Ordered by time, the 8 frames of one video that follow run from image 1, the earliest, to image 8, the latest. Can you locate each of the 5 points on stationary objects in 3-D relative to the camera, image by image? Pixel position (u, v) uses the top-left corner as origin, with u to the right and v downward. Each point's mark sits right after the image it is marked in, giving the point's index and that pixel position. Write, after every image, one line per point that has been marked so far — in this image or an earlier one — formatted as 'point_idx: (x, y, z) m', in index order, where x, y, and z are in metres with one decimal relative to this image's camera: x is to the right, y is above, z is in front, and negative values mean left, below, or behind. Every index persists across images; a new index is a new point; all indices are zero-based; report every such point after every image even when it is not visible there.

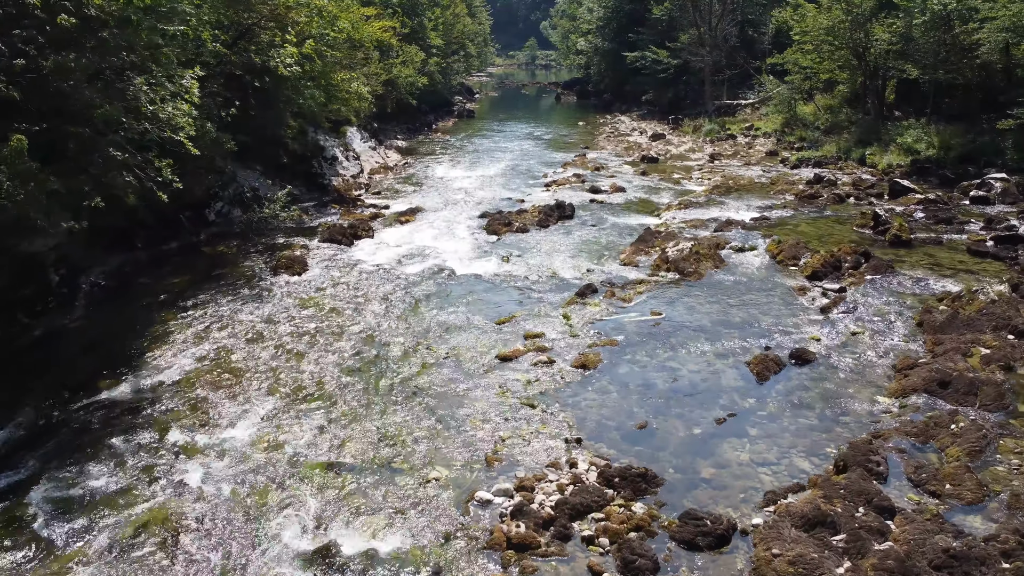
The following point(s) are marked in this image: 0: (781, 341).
0: (+4.6, -0.9, +14.0) m
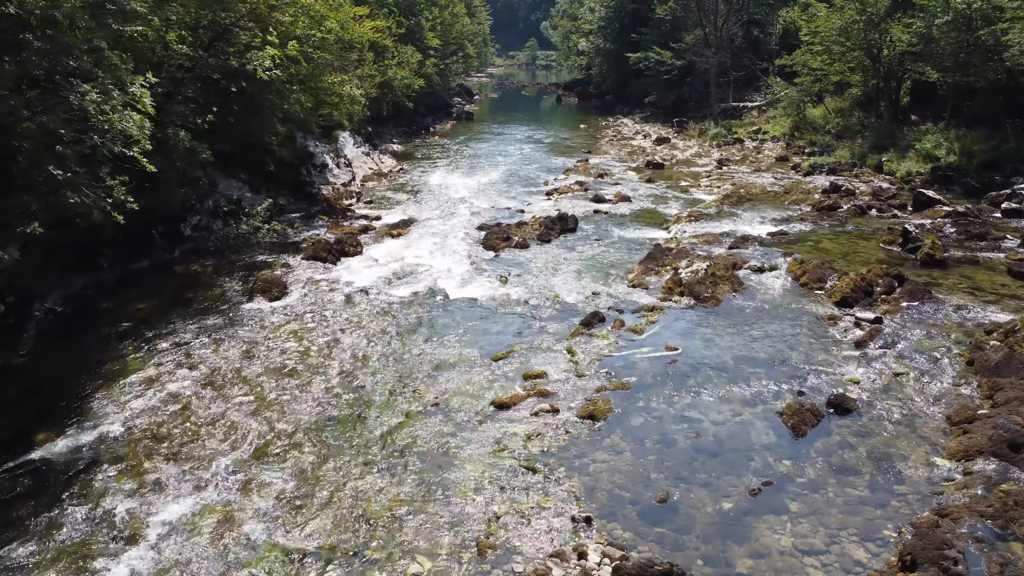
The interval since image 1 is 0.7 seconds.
0: (+4.5, -1.4, +12.3) m
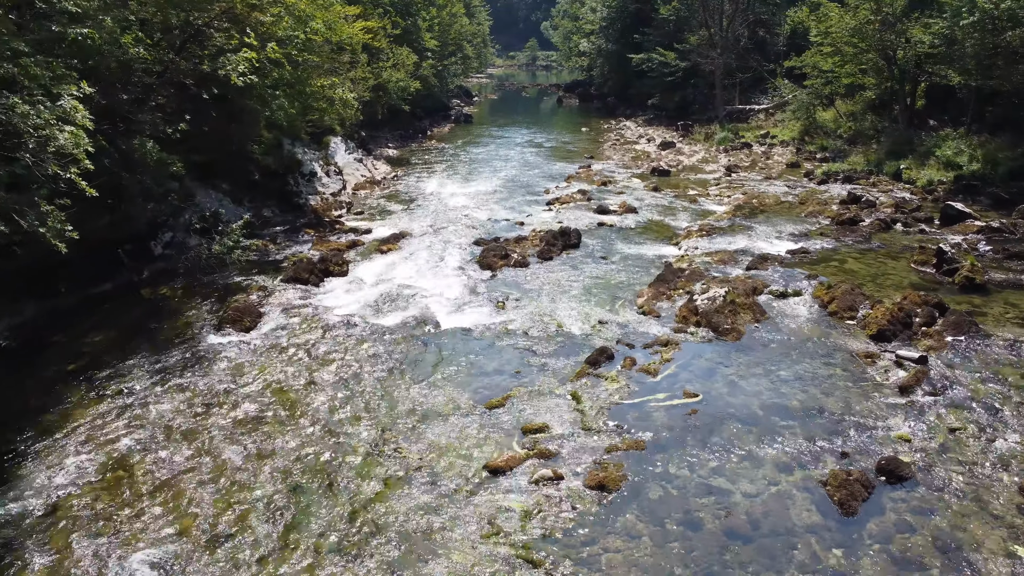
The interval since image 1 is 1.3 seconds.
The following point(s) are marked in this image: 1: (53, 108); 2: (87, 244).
0: (+4.5, -2.0, +10.6) m
1: (-5.9, +2.3, +10.6) m
2: (-9.0, +0.9, +17.2) m
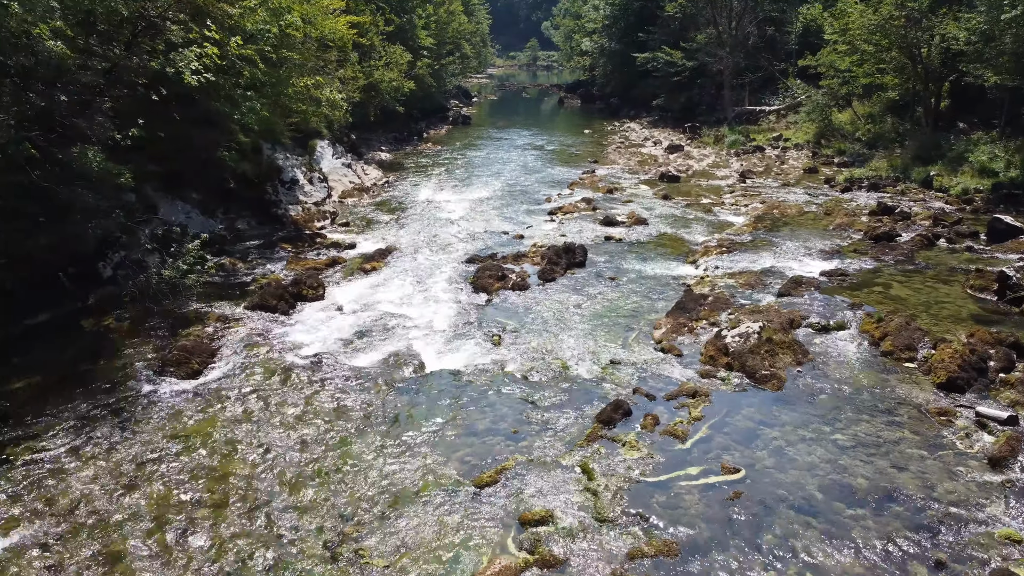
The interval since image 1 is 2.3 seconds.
0: (+4.4, -2.6, +8.3) m
1: (-5.9, +1.7, +8.2) m
2: (-9.0, +0.3, +14.9) m
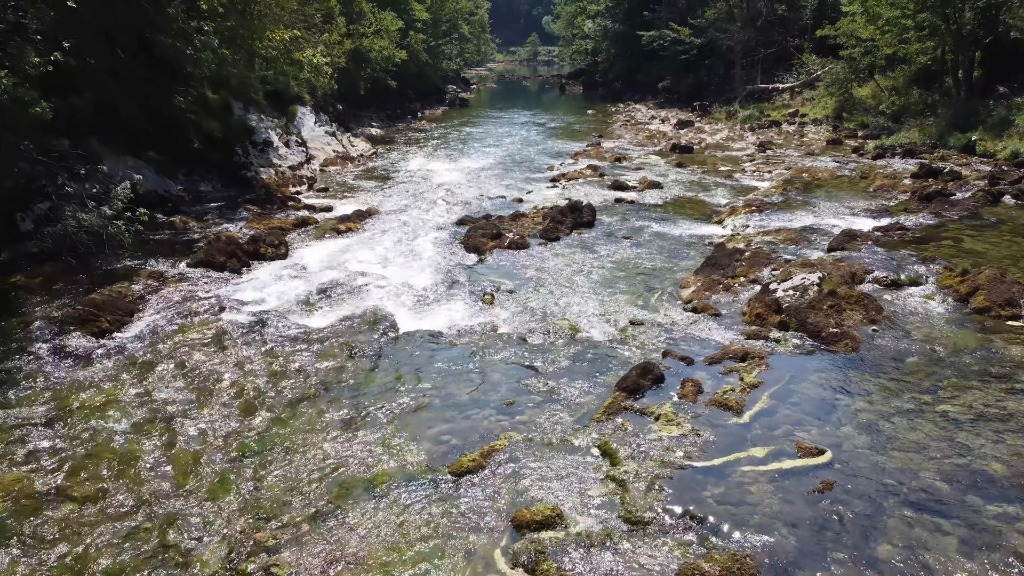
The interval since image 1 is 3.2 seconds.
0: (+4.4, -1.8, +5.5) m
1: (-6.0, +2.5, +5.4) m
2: (-9.1, +1.1, +12.1) m
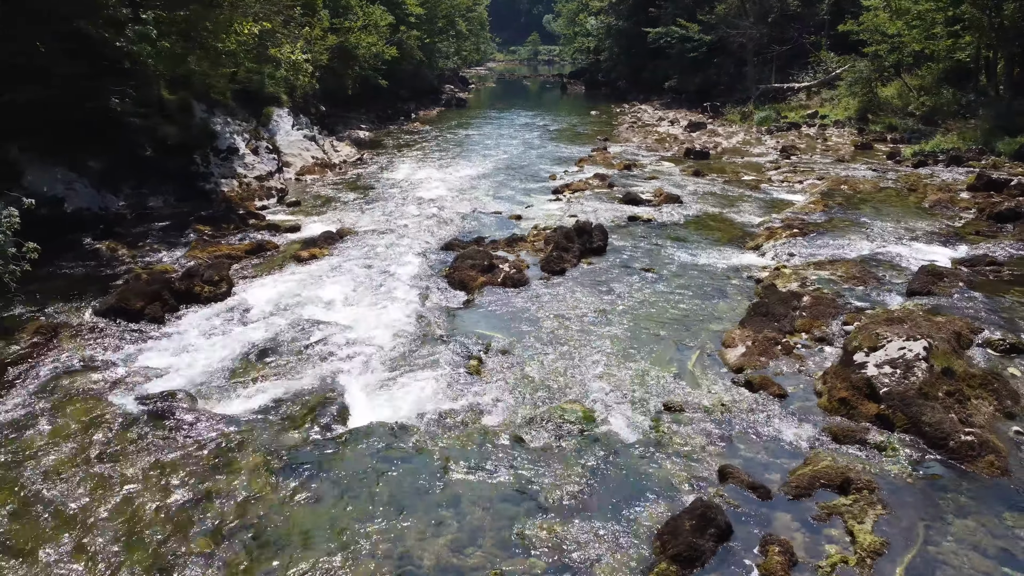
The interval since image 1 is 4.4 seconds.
0: (+4.3, -2.5, +2.5) m
1: (-6.1, +1.8, +2.5) m
2: (-9.2, +0.4, +9.2) m
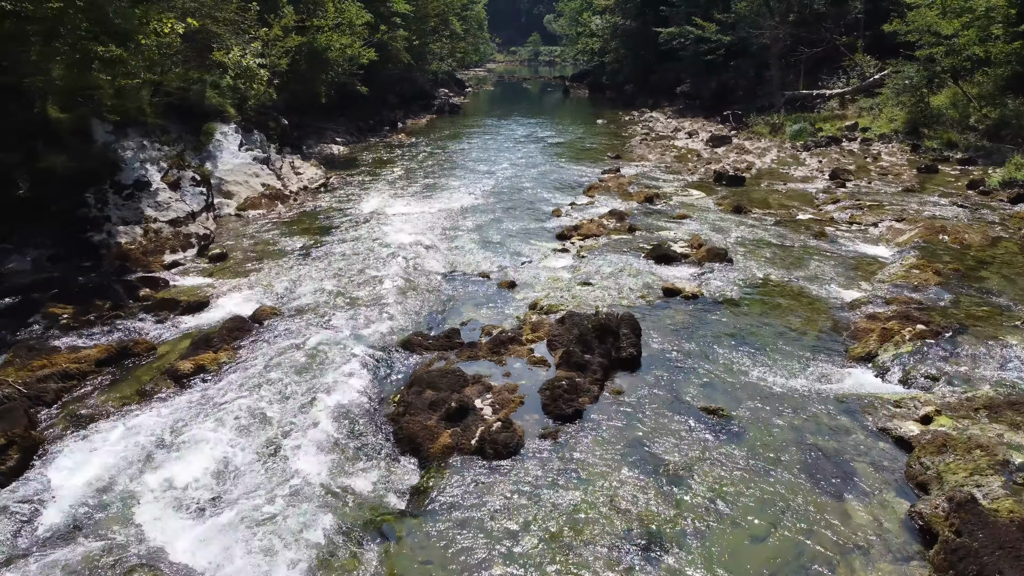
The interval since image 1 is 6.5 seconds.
0: (+4.1, -4.1, -2.5) m
1: (-6.3, +0.3, -2.6) m
2: (-9.3, -1.2, +4.1) m
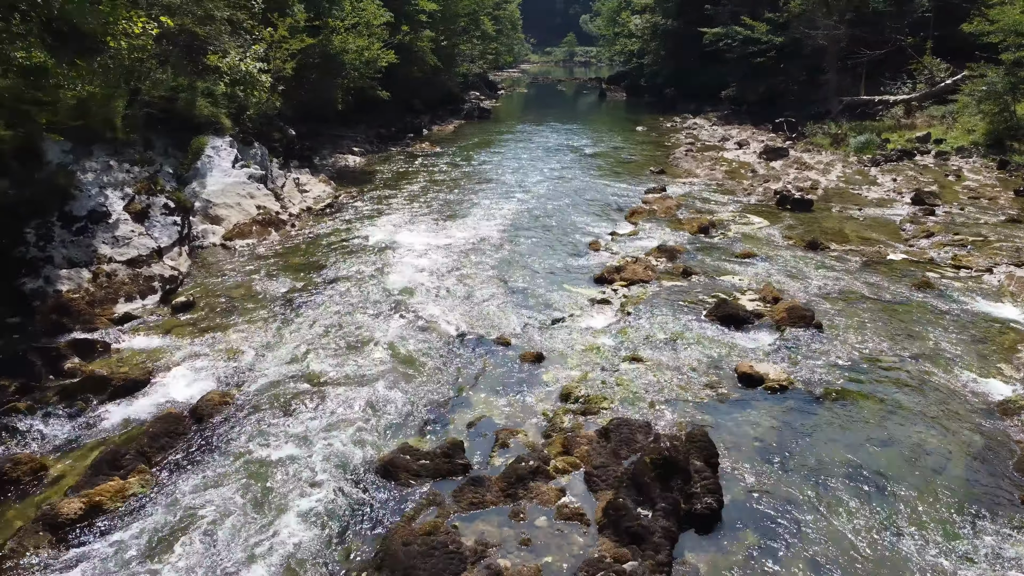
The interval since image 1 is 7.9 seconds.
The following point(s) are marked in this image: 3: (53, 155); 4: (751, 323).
0: (+3.8, -5.1, -5.7) m
1: (-6.6, -0.6, -5.4) m
2: (-9.4, -2.0, +1.4) m
3: (-7.9, +2.3, +14.1) m
4: (+3.4, -0.5, +11.6) m
